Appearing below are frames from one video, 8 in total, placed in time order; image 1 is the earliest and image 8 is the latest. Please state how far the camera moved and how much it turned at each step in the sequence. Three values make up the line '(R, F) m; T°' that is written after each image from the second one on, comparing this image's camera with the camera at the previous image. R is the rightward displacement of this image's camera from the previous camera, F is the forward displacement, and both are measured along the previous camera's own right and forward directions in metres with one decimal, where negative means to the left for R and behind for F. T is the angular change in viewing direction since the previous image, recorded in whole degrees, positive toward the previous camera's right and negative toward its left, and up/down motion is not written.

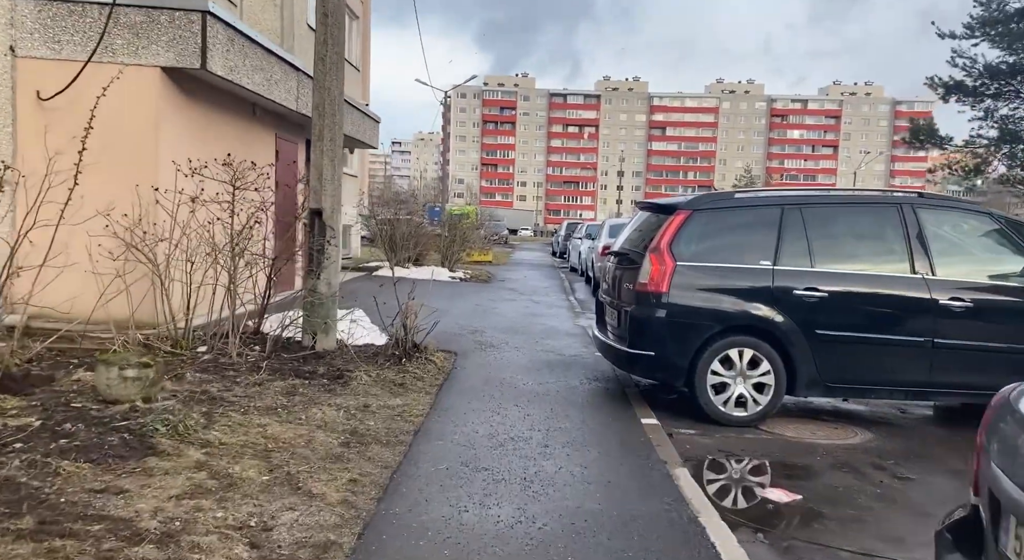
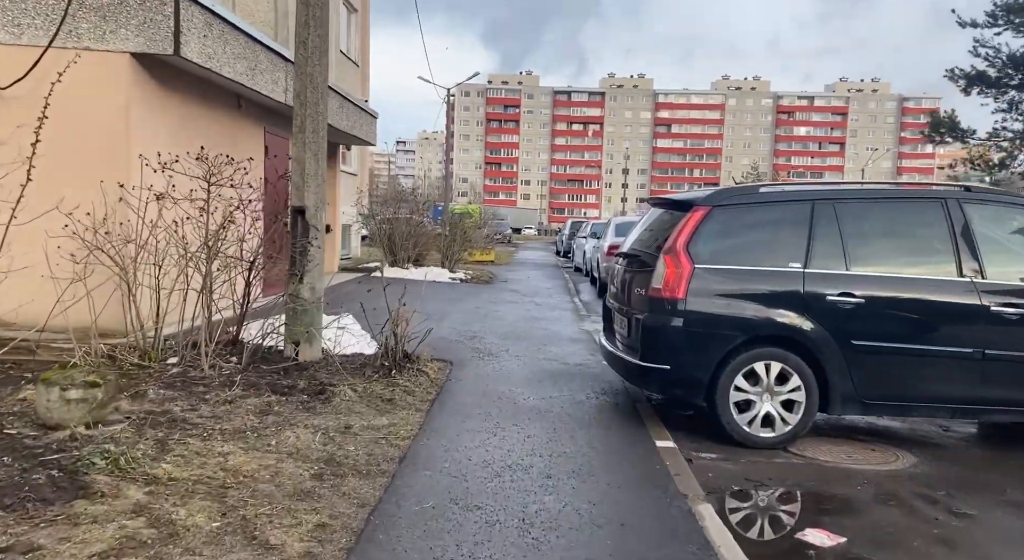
(0.0, +0.6) m; 0°
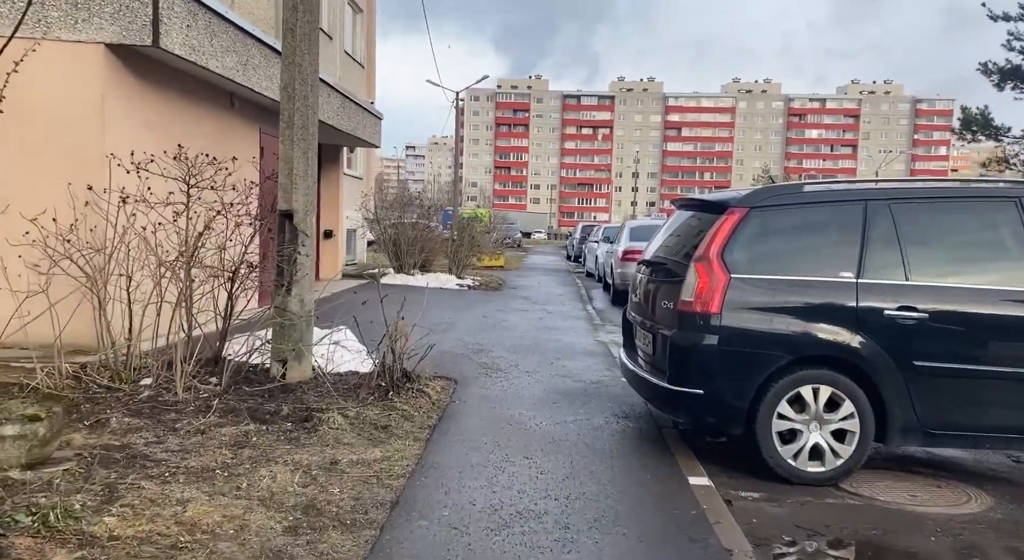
(0.0, +0.6) m; -1°
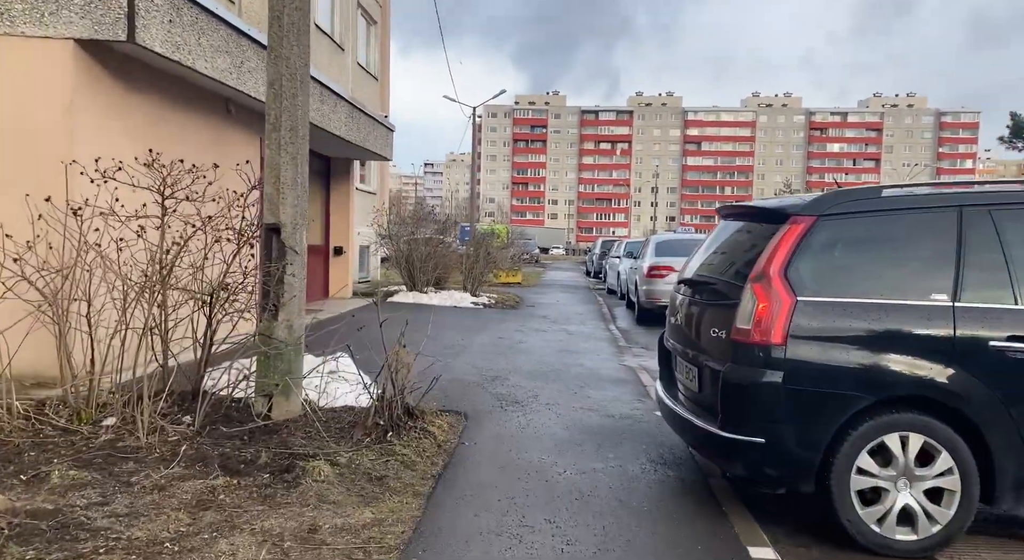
(0.0, +0.8) m; -1°
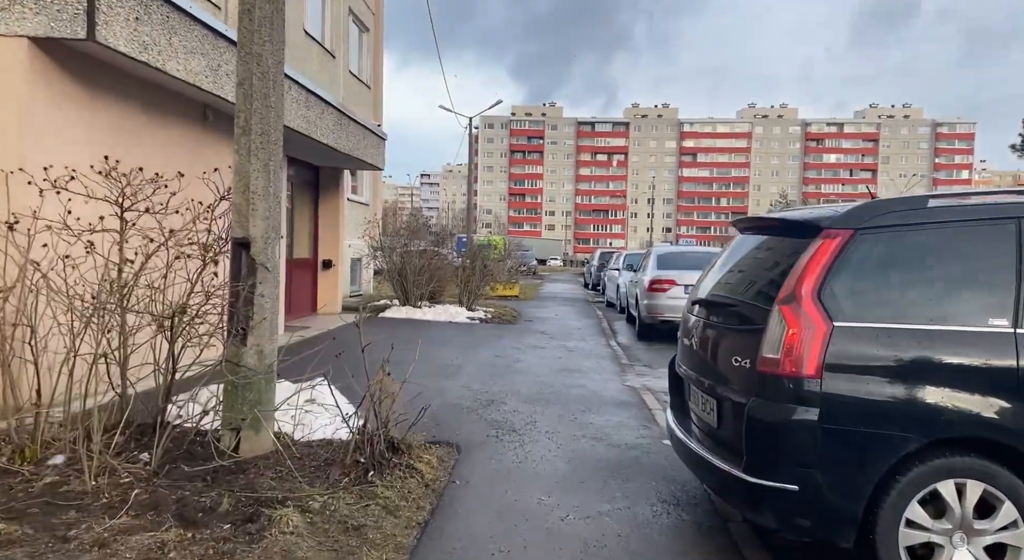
(0.0, +0.5) m; 0°
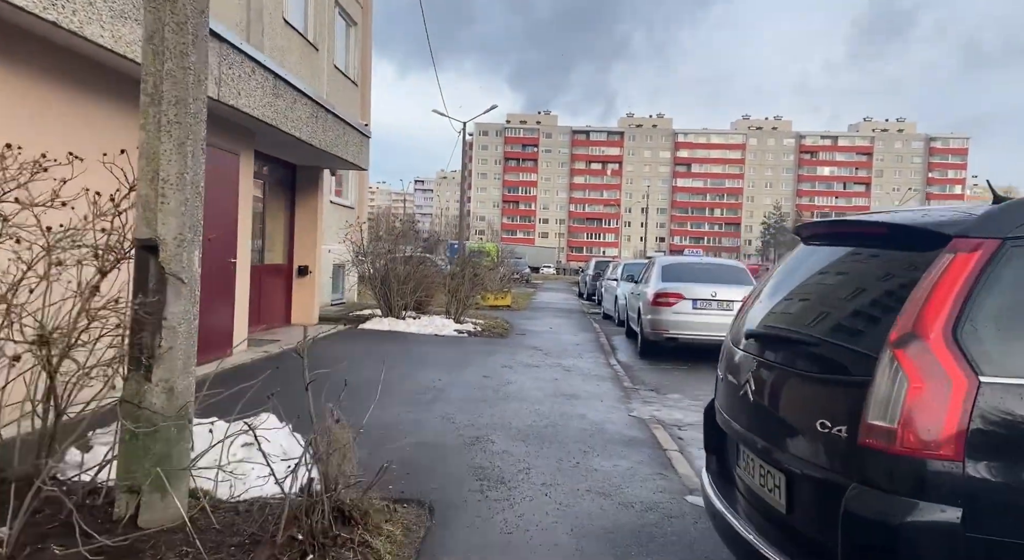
(0.0, +1.1) m; +1°
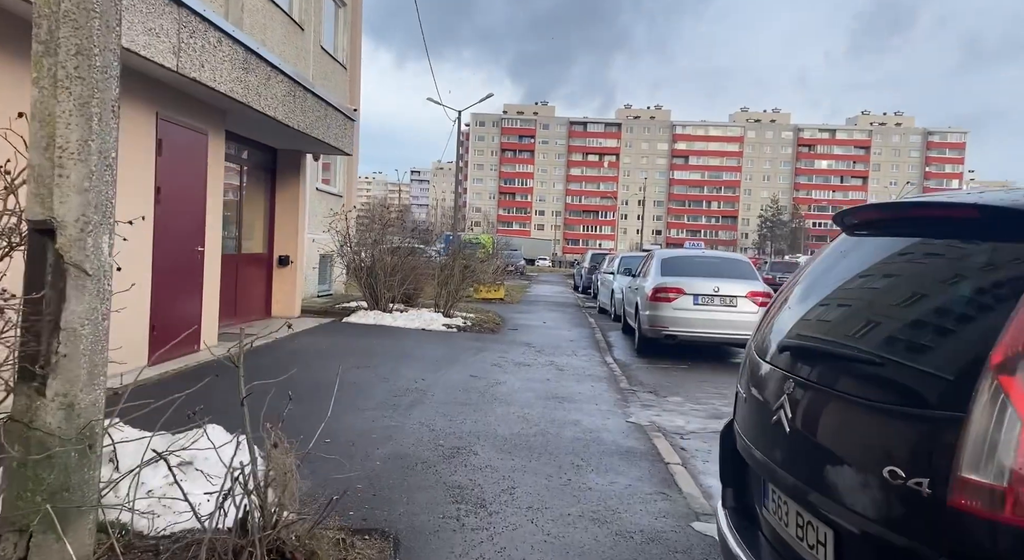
(+0.1, +0.6) m; 0°
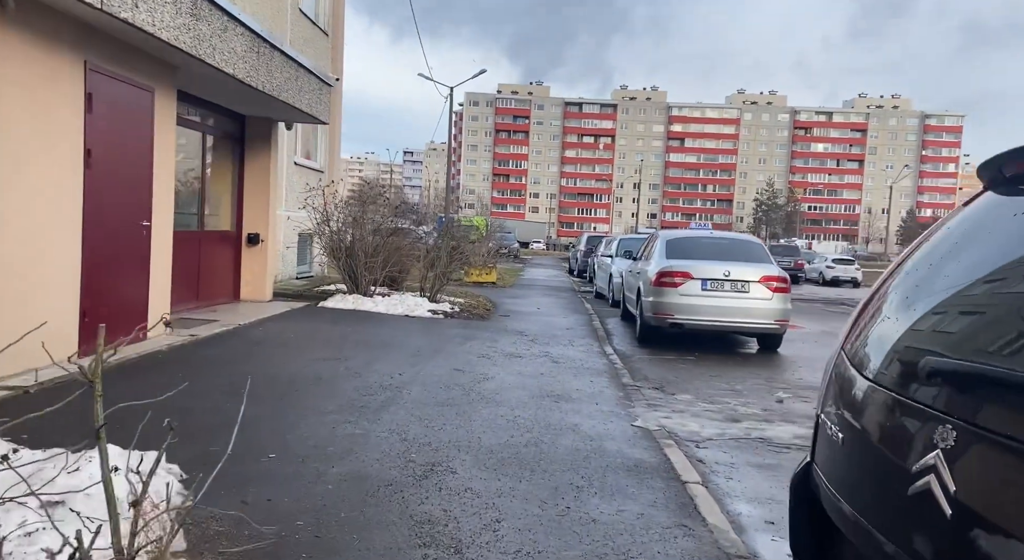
(0.0, +1.0) m; +1°
